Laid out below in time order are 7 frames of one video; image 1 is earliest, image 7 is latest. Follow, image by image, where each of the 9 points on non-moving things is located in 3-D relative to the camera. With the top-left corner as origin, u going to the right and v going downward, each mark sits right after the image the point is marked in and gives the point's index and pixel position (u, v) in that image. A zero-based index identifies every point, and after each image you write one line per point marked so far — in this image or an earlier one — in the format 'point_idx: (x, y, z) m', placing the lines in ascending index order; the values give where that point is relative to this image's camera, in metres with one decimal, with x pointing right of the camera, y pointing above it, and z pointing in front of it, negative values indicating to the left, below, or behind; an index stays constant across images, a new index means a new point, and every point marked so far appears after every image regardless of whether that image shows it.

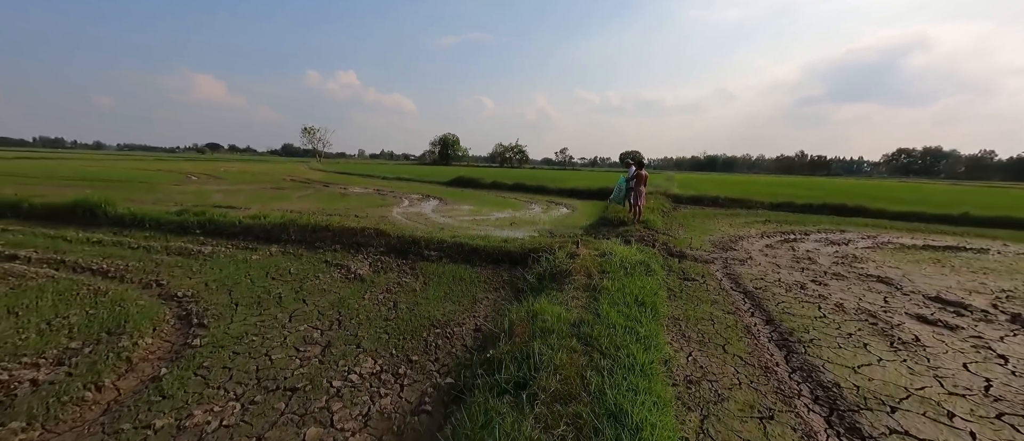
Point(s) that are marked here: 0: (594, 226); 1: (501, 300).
0: (+2.5, -0.2, +10.5) m
1: (-0.2, -1.2, +5.0) m
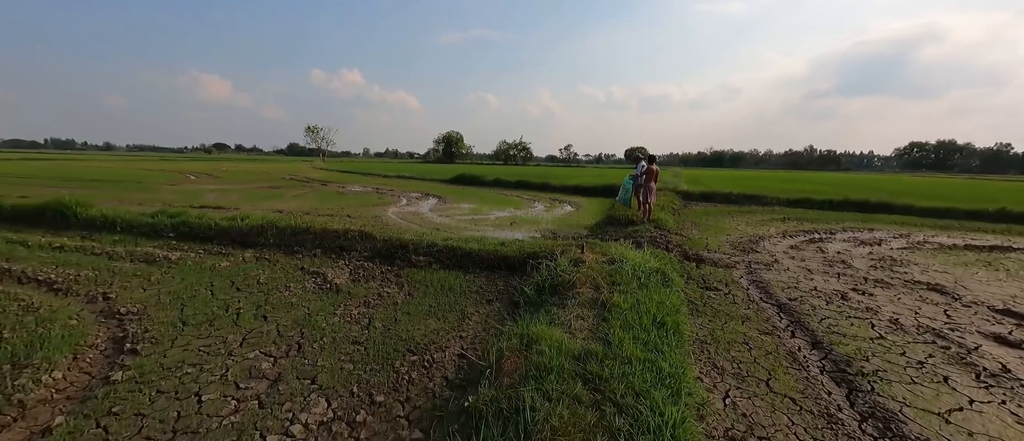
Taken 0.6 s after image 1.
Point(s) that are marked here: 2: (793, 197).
0: (+2.5, -0.2, +9.7) m
1: (-0.2, -1.2, +4.3) m
2: (+12.4, +1.0, +15.2) m
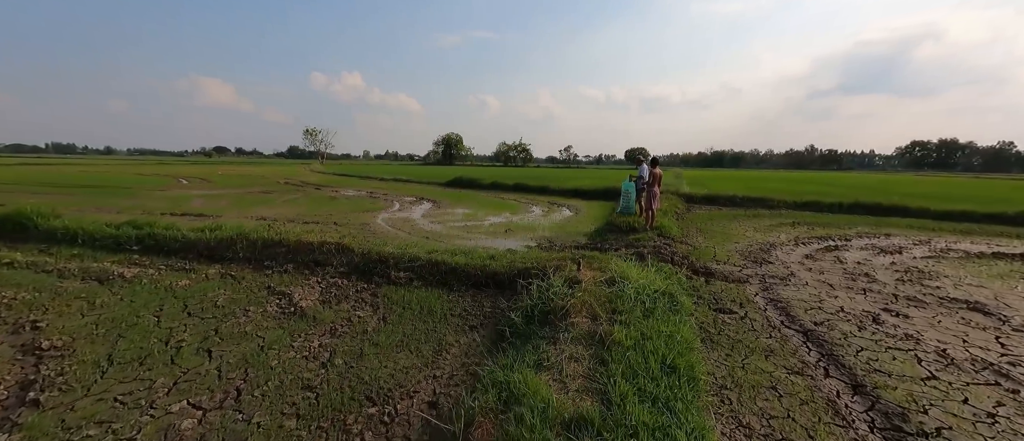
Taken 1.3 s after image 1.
0: (+2.3, -0.4, +9.2) m
1: (-0.4, -1.4, +3.7) m
2: (+12.2, +0.9, +14.6) m
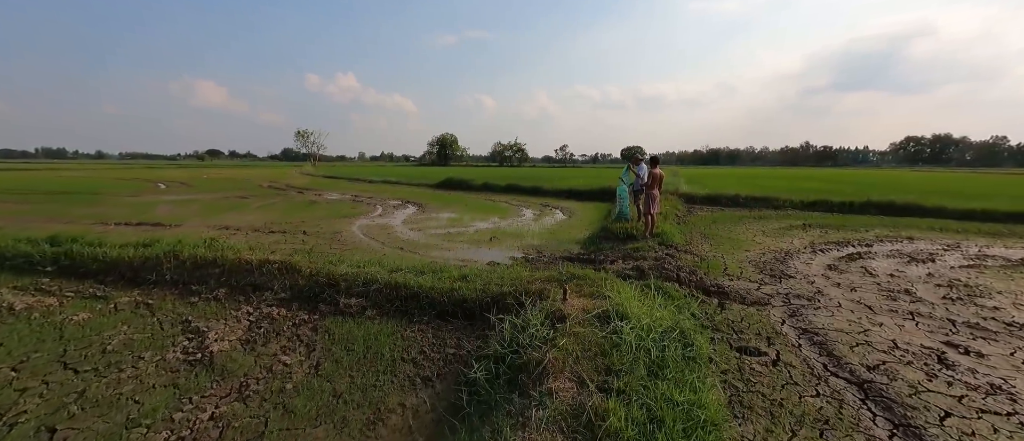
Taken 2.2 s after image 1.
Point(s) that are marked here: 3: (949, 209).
0: (+1.9, -0.6, +8.2) m
1: (-0.7, -1.6, +2.7) m
2: (+11.8, +0.8, +13.8) m
3: (+14.8, +0.4, +11.6) m
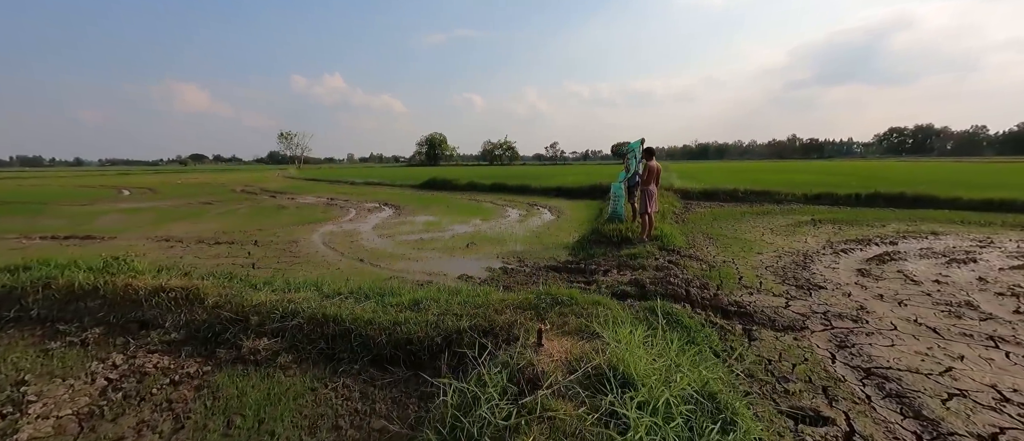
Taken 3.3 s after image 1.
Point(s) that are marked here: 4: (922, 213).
0: (+1.5, -0.6, +7.1) m
1: (-1.0, -1.7, +1.6) m
2: (+11.2, +1.1, +12.9) m
3: (+14.2, +0.6, +10.8) m
4: (+12.0, +0.2, +10.0) m
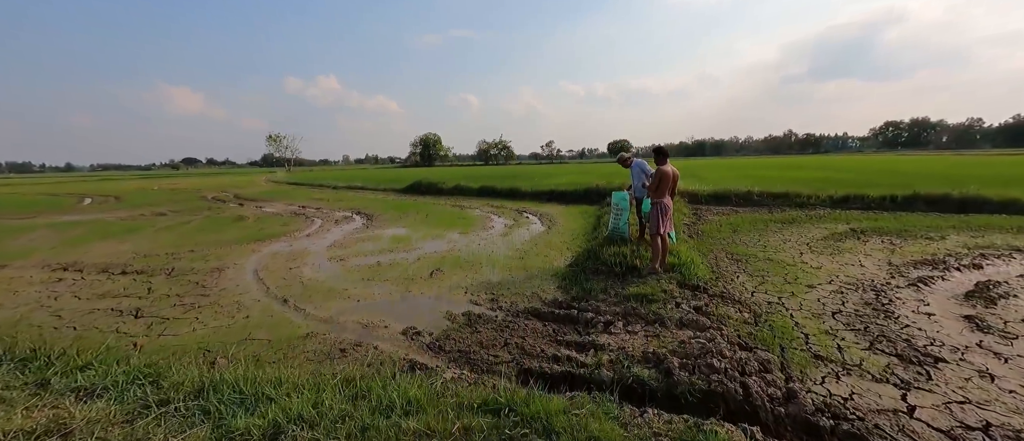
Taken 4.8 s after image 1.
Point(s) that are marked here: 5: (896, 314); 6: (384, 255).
0: (+1.0, -1.0, +5.4) m
1: (-1.4, -2.1, -0.2) m
2: (+10.6, +0.8, +11.3) m
3: (+13.7, +0.5, +9.2) m
4: (+11.5, 0.0, +8.4) m
5: (+4.6, -1.1, +4.1) m
6: (-3.0, -0.9, +8.1) m
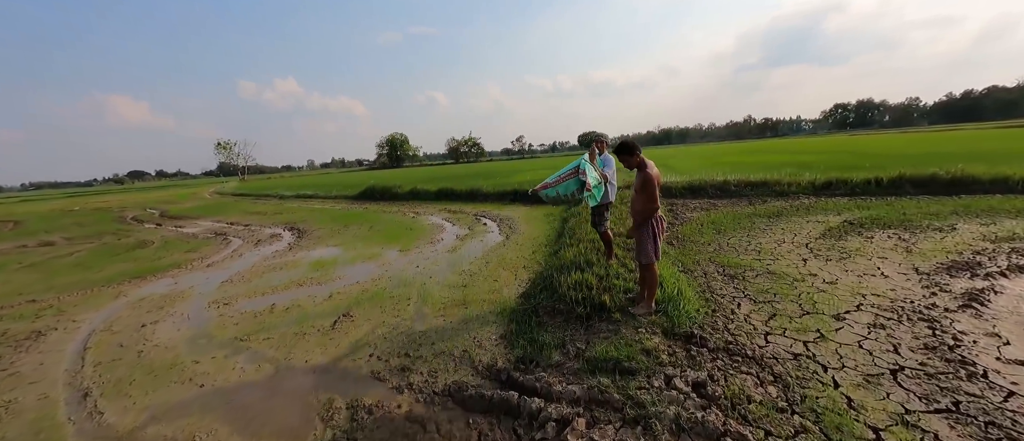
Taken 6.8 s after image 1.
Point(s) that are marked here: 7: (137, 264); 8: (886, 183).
0: (+0.2, -1.2, +3.9) m
1: (-1.8, -2.6, -1.8) m
2: (+9.2, +1.2, +10.3) m
3: (+12.4, +1.0, +8.5) m
4: (+10.3, +0.4, +7.5) m
5: (+3.8, -1.2, +2.8) m
6: (-4.1, -1.3, +6.2) m
7: (-10.4, -1.2, +9.5) m
8: (+10.4, +1.1, +9.4) m
